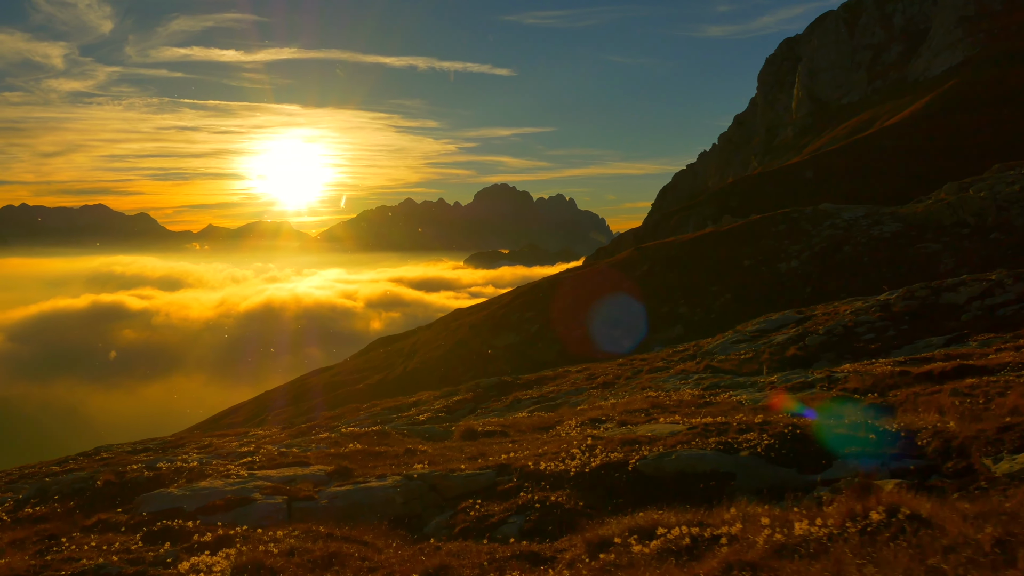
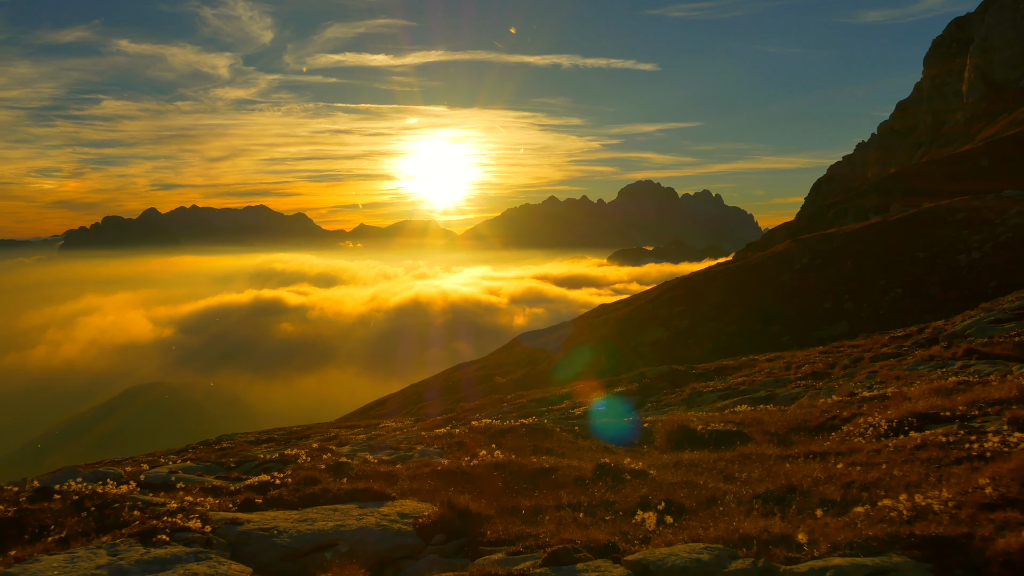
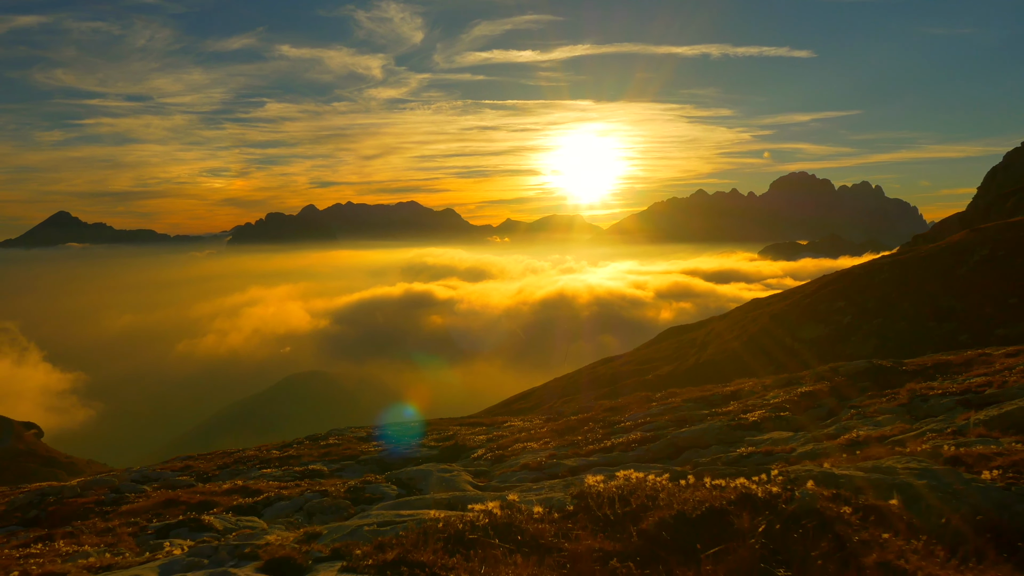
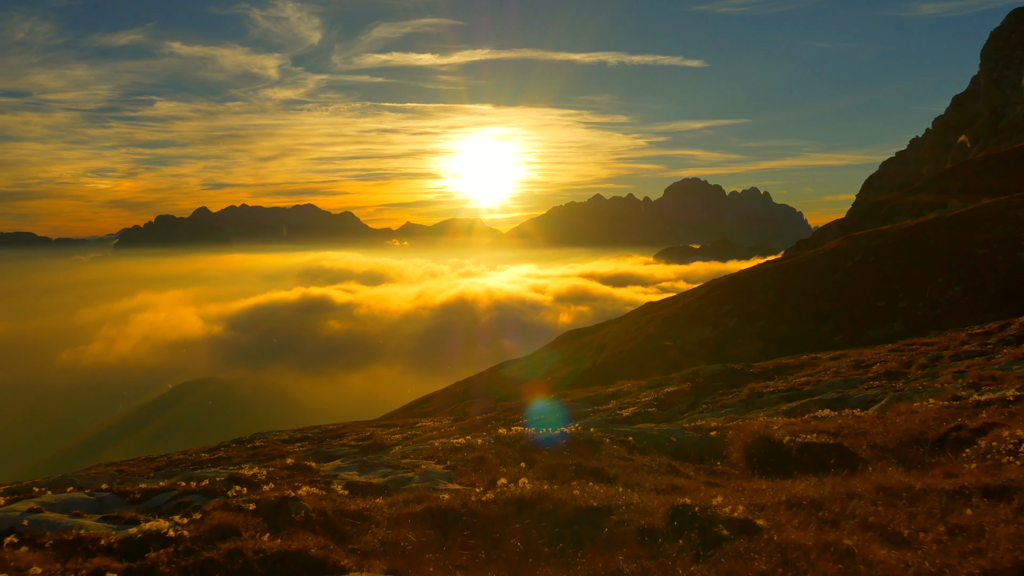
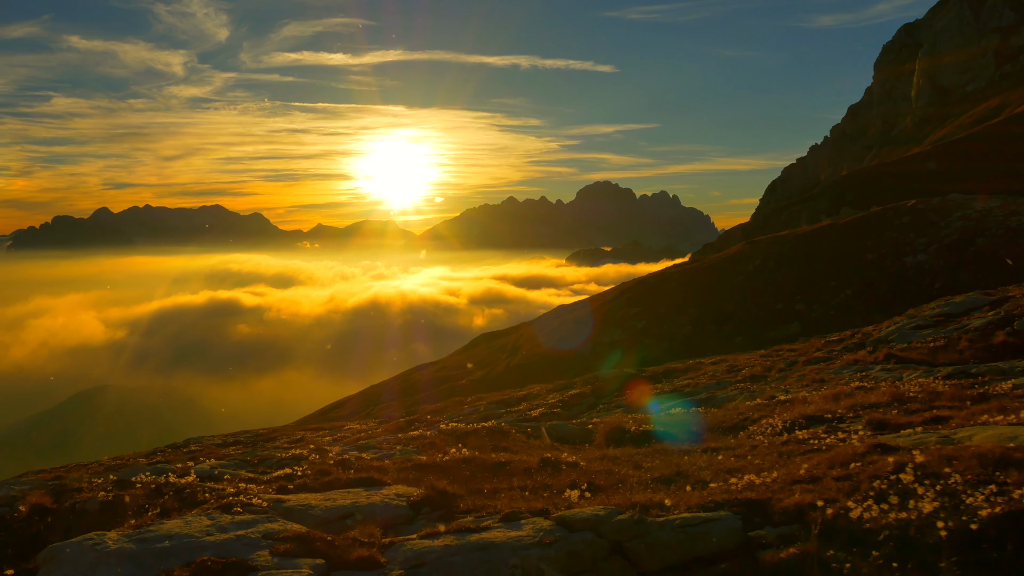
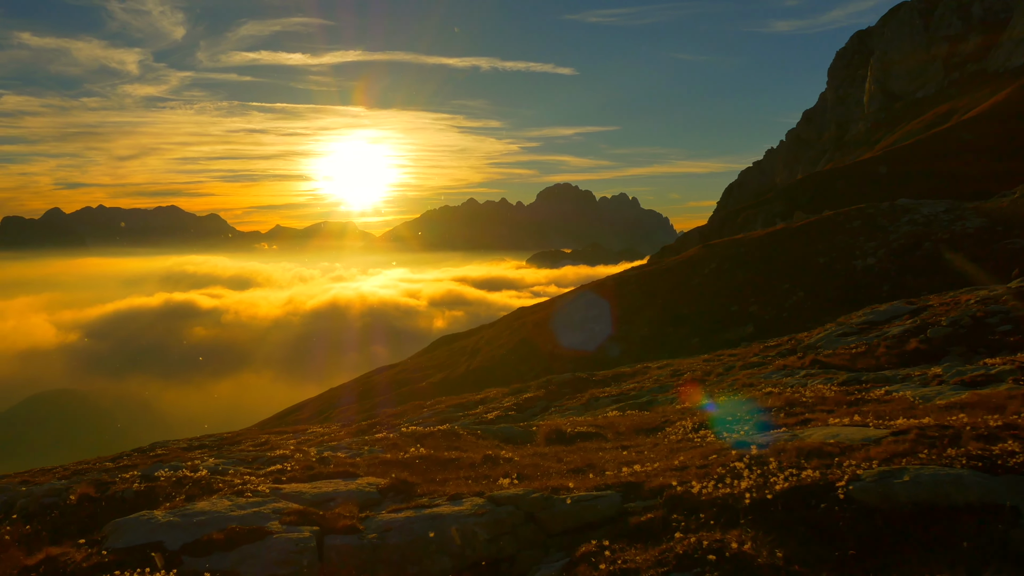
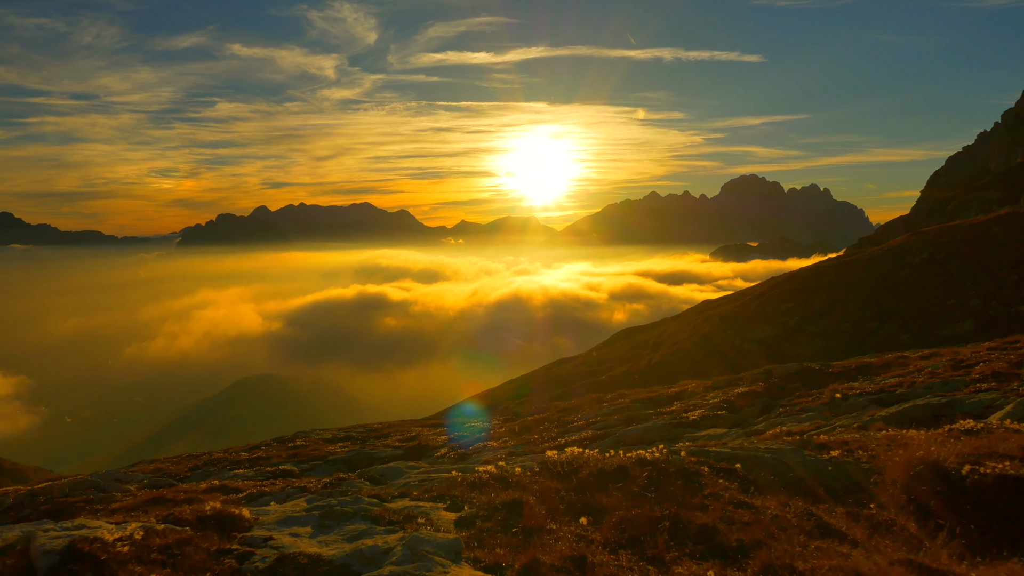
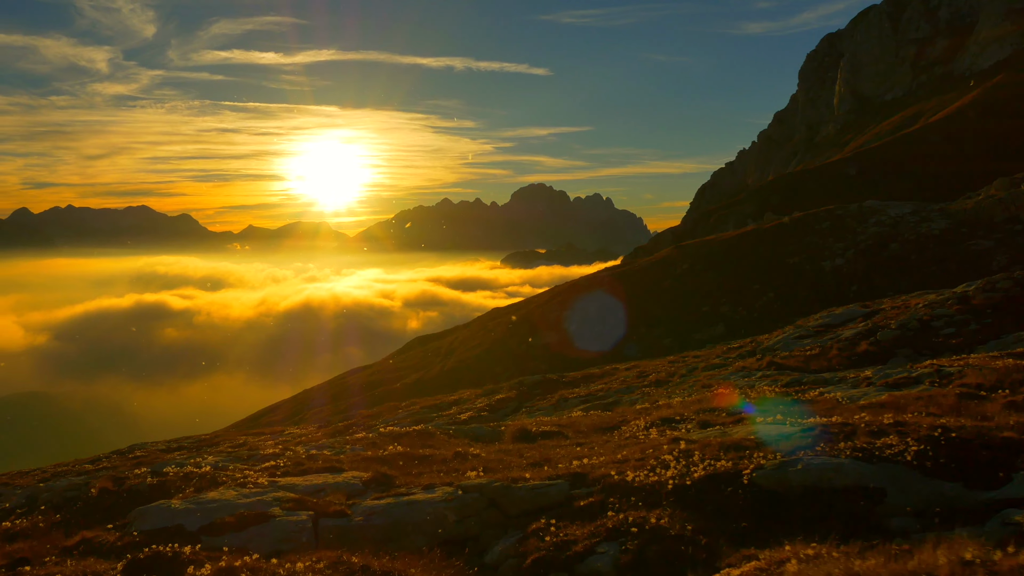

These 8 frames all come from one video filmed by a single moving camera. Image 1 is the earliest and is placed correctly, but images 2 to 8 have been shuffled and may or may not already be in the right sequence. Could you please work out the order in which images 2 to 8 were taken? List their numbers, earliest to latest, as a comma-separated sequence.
8, 6, 5, 2, 4, 7, 3
